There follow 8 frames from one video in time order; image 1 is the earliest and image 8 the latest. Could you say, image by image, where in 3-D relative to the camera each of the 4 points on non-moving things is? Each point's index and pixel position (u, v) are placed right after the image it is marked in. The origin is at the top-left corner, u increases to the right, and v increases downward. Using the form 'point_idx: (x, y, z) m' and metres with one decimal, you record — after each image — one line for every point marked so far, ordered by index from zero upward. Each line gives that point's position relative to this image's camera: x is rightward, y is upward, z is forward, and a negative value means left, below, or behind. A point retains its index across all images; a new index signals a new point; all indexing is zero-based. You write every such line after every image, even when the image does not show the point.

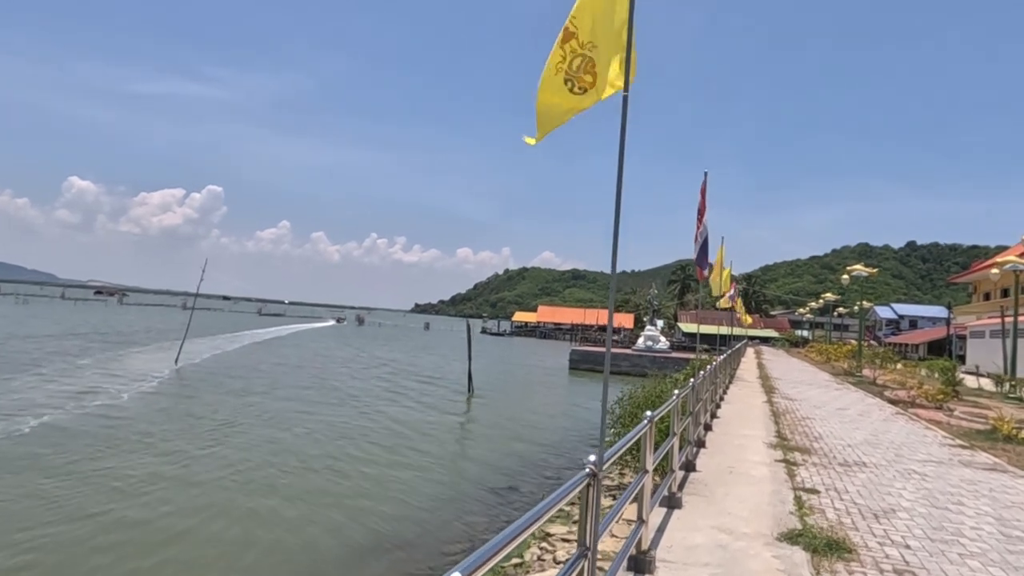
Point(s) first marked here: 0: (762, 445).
0: (+3.3, -2.1, +8.8) m
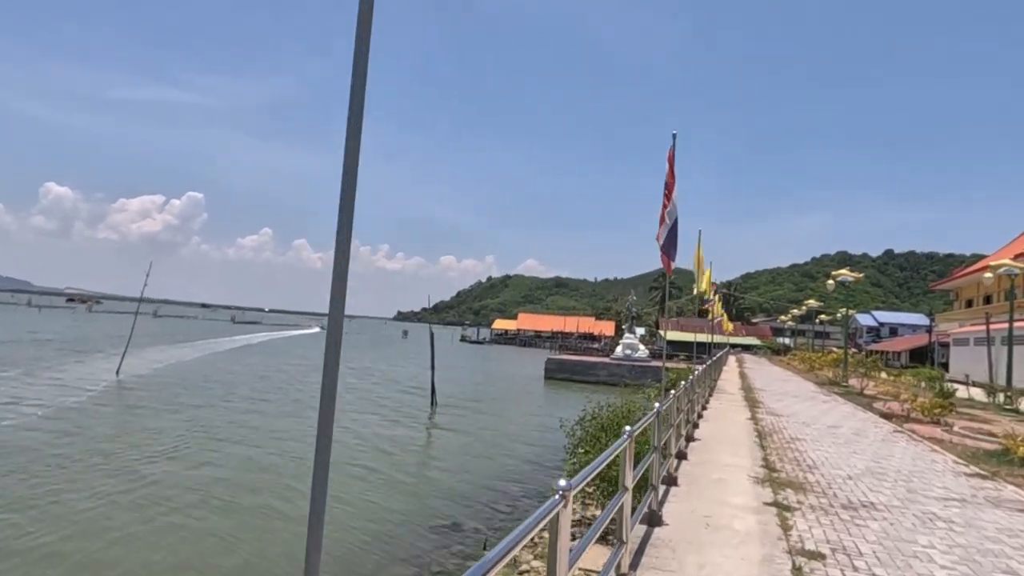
0: (+2.5, -2.1, +7.2) m
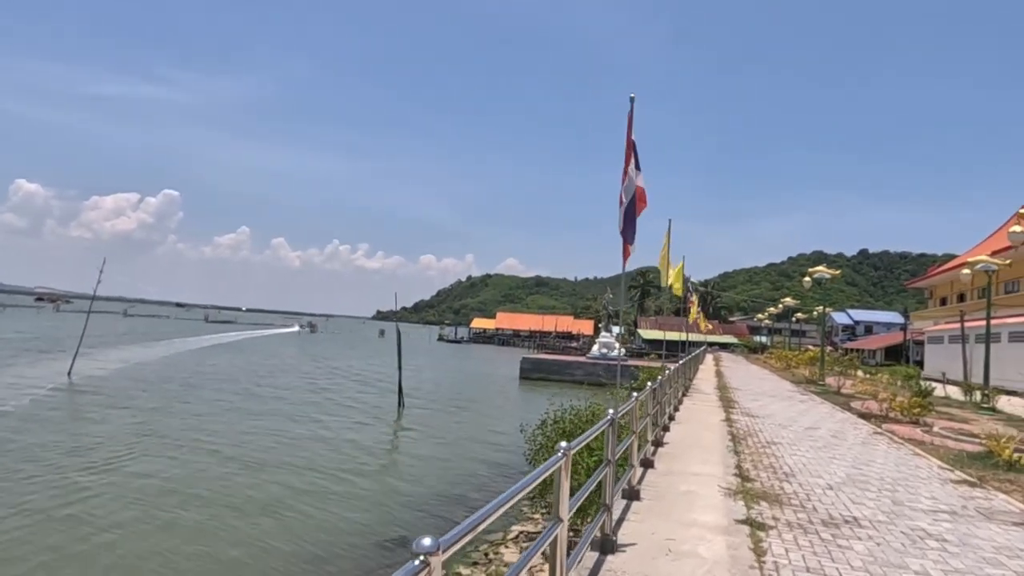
0: (+2.0, -2.0, +6.5) m
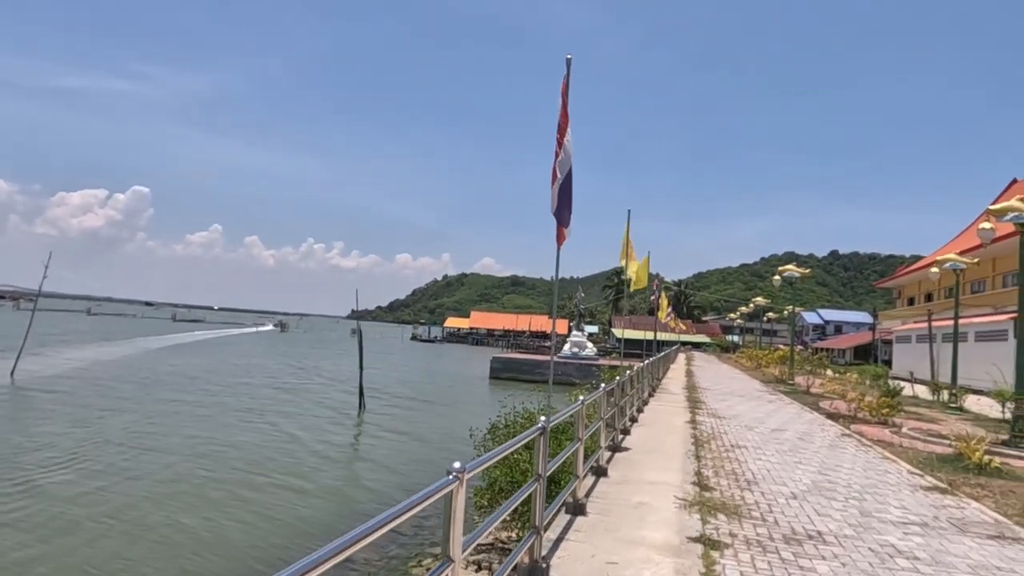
0: (+1.4, -1.9, +6.0) m
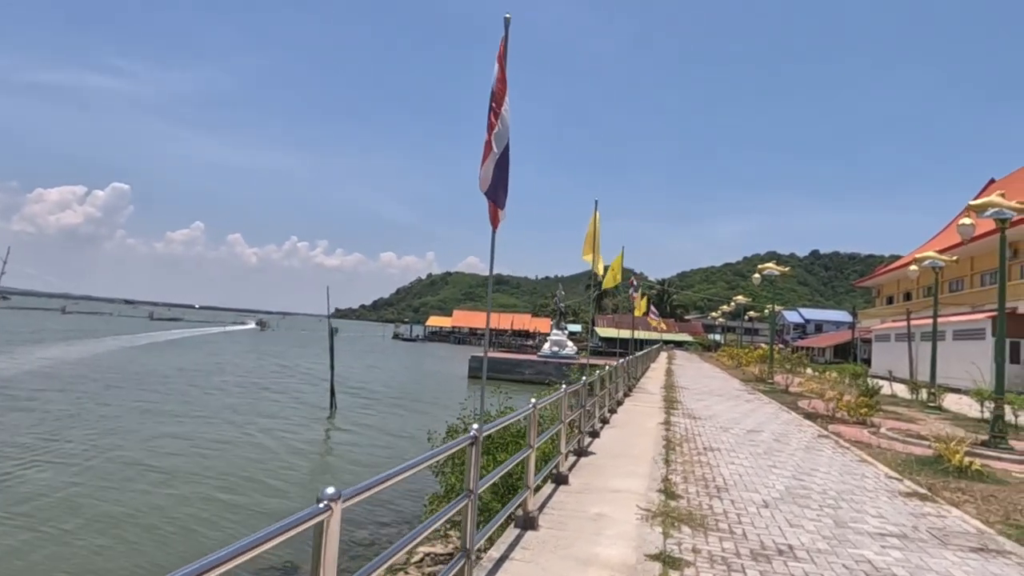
0: (+1.0, -1.9, +5.5) m
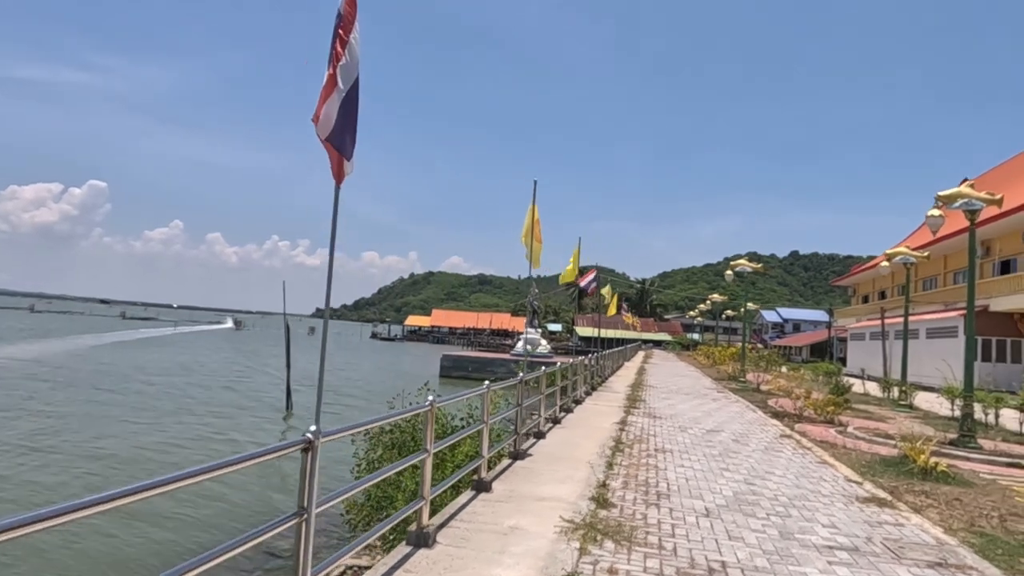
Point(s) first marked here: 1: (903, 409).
0: (+0.3, -1.7, +4.9) m
1: (+10.7, -3.3, +18.3) m
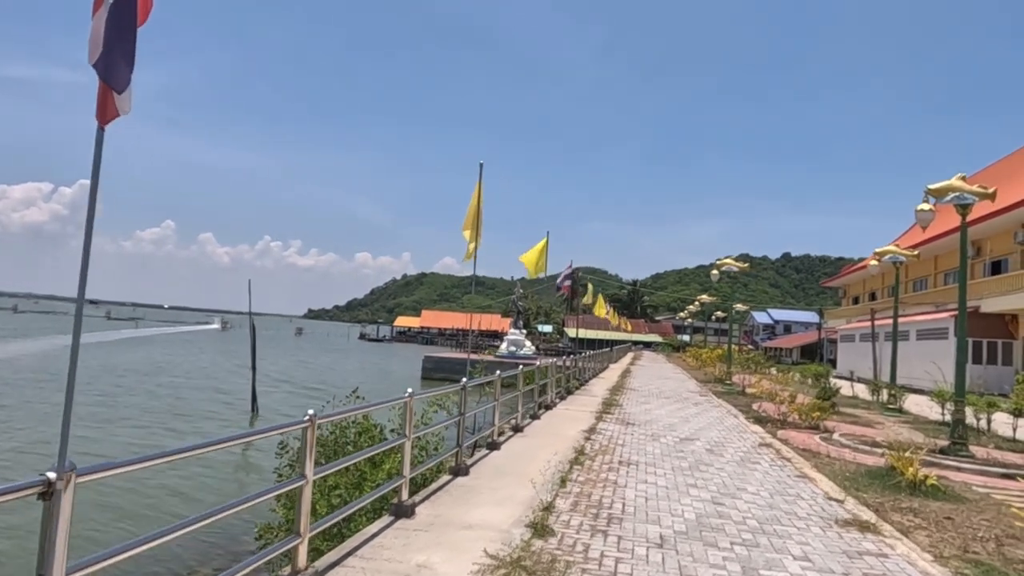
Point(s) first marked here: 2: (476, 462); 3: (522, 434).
0: (-0.3, -1.7, +4.1) m
1: (+10.0, -3.3, +17.6) m
2: (-0.3, -1.8, +7.1) m
3: (+0.2, -2.1, +9.4) m
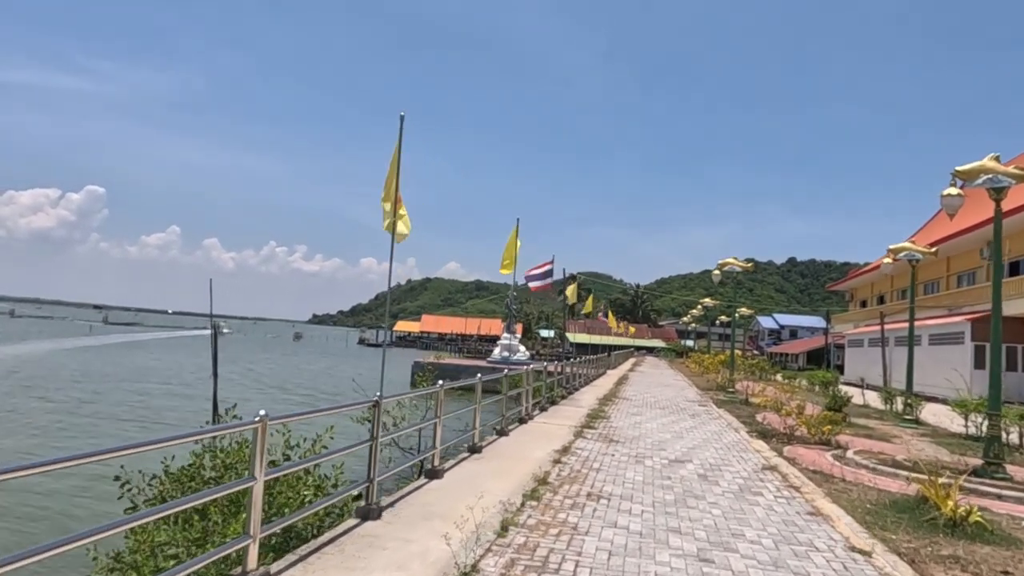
0: (-0.8, -1.6, +2.6) m
1: (+9.5, -3.3, +16.0) m
2: (-0.9, -1.8, +5.6) m
3: (-0.4, -2.0, +7.9) m
